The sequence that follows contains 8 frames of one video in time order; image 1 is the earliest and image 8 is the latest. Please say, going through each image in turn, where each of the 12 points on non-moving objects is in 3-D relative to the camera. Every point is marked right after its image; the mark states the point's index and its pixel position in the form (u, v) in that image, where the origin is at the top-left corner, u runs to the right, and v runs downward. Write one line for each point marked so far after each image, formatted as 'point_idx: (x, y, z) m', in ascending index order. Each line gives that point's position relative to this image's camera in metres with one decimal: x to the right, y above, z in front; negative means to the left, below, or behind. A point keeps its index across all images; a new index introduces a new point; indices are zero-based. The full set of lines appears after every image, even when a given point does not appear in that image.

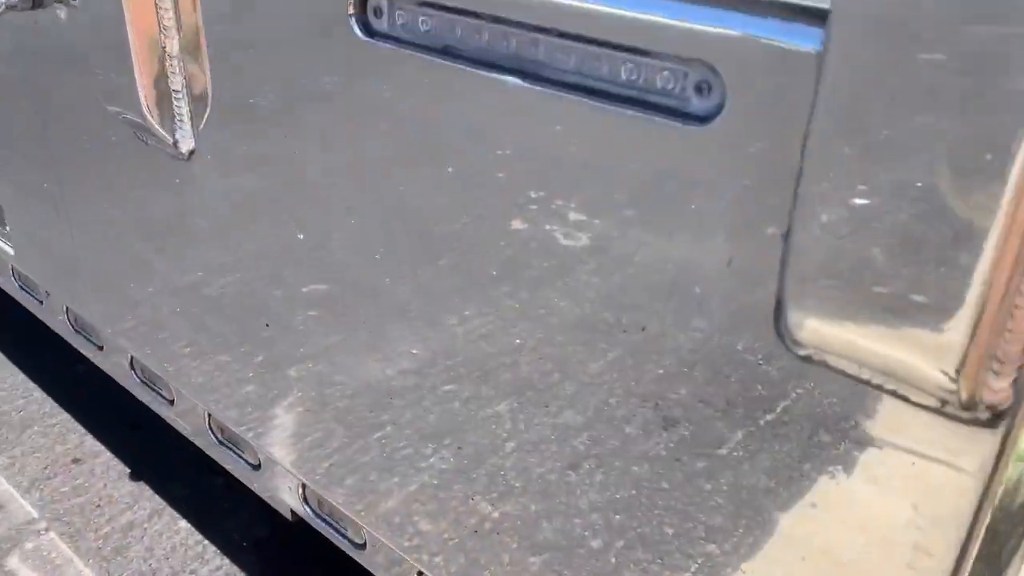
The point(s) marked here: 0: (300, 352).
0: (-0.2, -0.1, +0.8) m
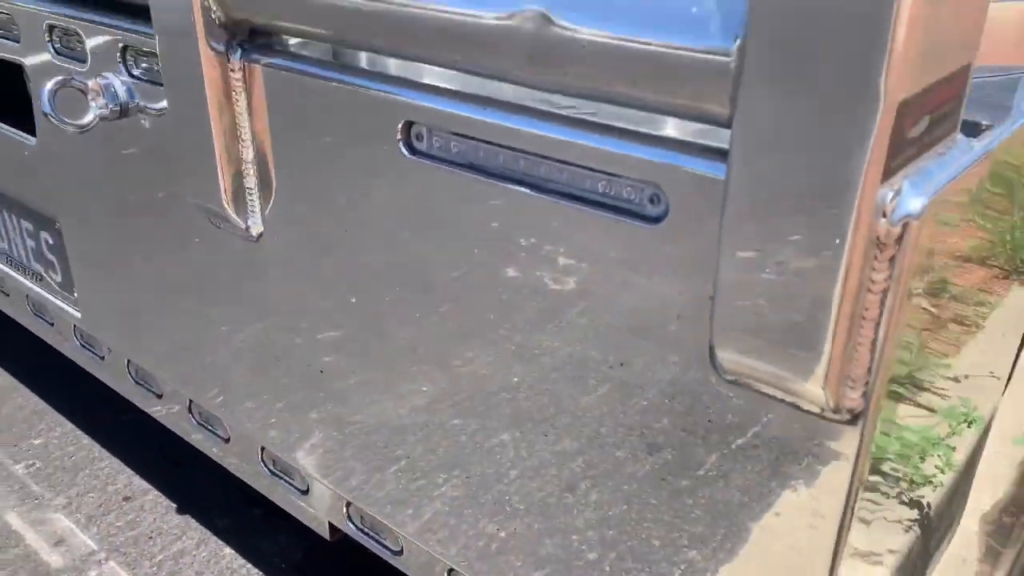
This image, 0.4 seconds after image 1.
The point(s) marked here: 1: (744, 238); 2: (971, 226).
0: (-0.2, -0.1, +1.0) m
1: (+0.1, 0.0, +0.6) m
2: (+0.4, 0.0, +0.7) m
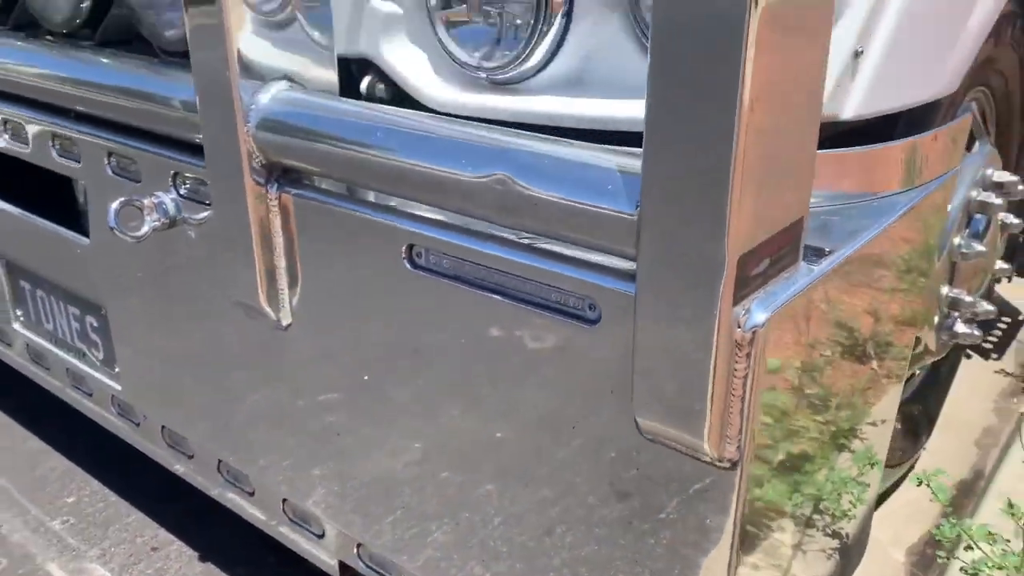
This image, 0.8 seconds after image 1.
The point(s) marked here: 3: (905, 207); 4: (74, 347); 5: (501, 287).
0: (-0.2, -0.2, +1.2) m
1: (+0.1, 0.0, +0.8) m
2: (+0.3, 0.0, +0.9) m
3: (+0.5, +0.1, +1.0) m
4: (-0.8, -0.1, +1.6) m
5: (0.0, 0.0, +0.9) m
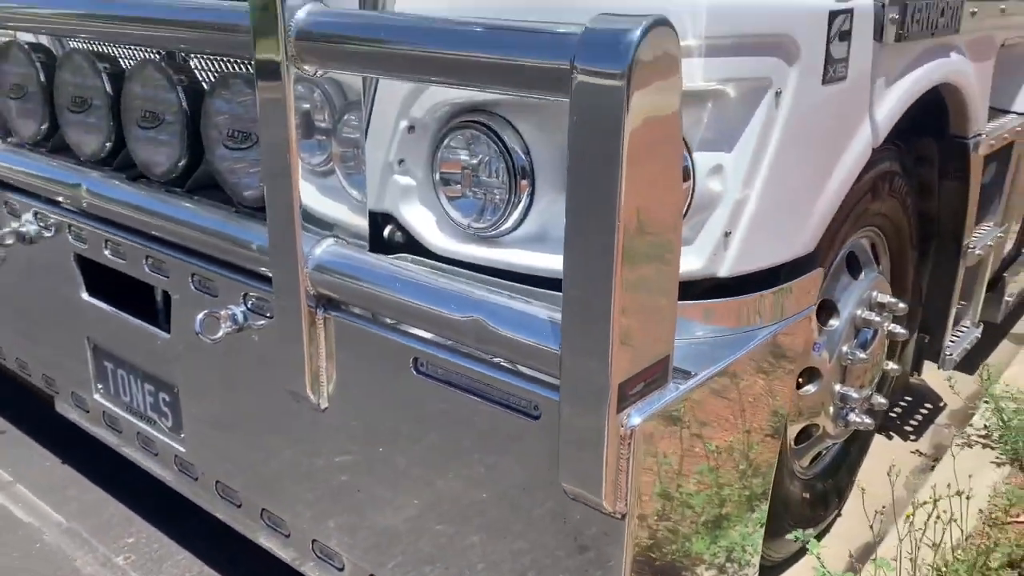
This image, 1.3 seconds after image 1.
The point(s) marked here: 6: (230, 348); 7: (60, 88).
0: (-0.3, -0.4, +1.6) m
1: (+0.1, -0.2, +1.2) m
2: (+0.3, -0.2, +1.3) m
3: (+0.4, -0.1, +1.4) m
4: (-0.8, -0.3, +2.0) m
5: (-0.1, -0.2, +1.3) m
6: (-0.6, -0.1, +1.7) m
7: (-1.0, +0.5, +1.9) m
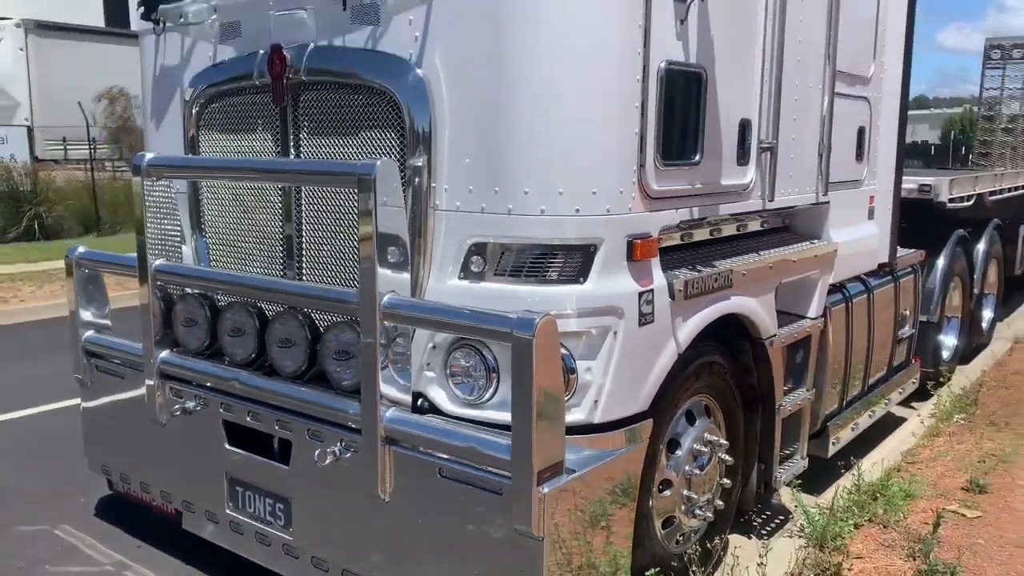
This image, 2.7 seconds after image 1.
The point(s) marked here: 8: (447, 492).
0: (-0.3, -0.9, +2.8) m
1: (0.0, -0.6, +2.5) m
2: (+0.2, -0.6, +2.6) m
3: (+0.3, -0.5, +2.8) m
4: (-0.9, -0.9, +3.2) m
5: (-0.1, -0.6, +2.6) m
6: (-0.6, -0.6, +2.9) m
7: (-1.1, -0.1, +3.3) m
8: (-0.2, -0.6, +2.7) m
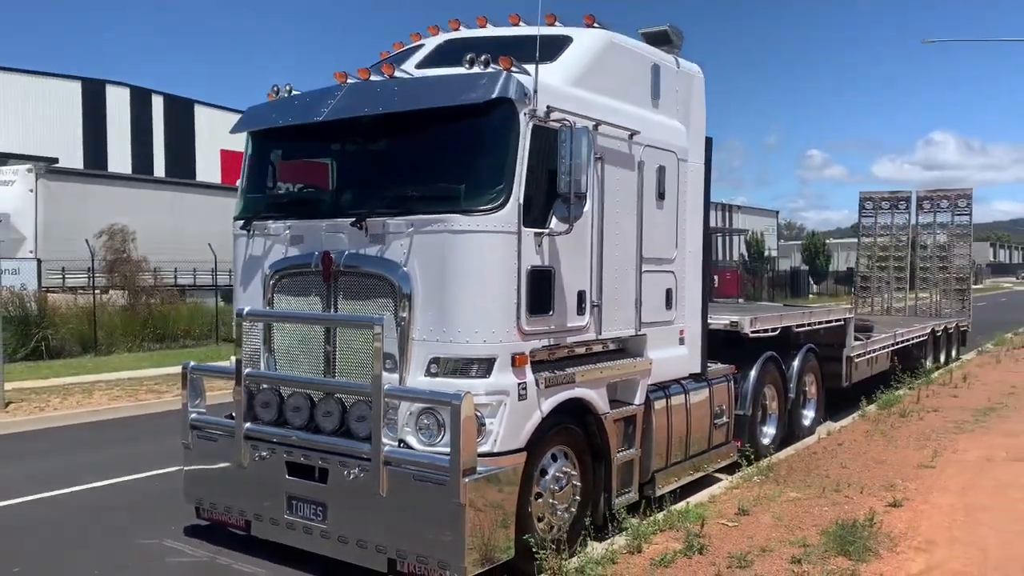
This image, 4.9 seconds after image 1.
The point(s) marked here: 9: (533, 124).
0: (-0.7, -1.5, +5.2) m
1: (-0.3, -1.1, +4.9) m
2: (-0.1, -1.2, +5.1) m
3: (0.0, -1.1, +5.2) m
4: (-1.3, -1.5, +5.6) m
5: (-0.5, -1.1, +5.0) m
6: (-1.0, -1.2, +5.4) m
7: (-1.5, -0.8, +5.8) m
8: (-0.6, -1.2, +5.1) m
9: (+0.1, +1.0, +5.4) m
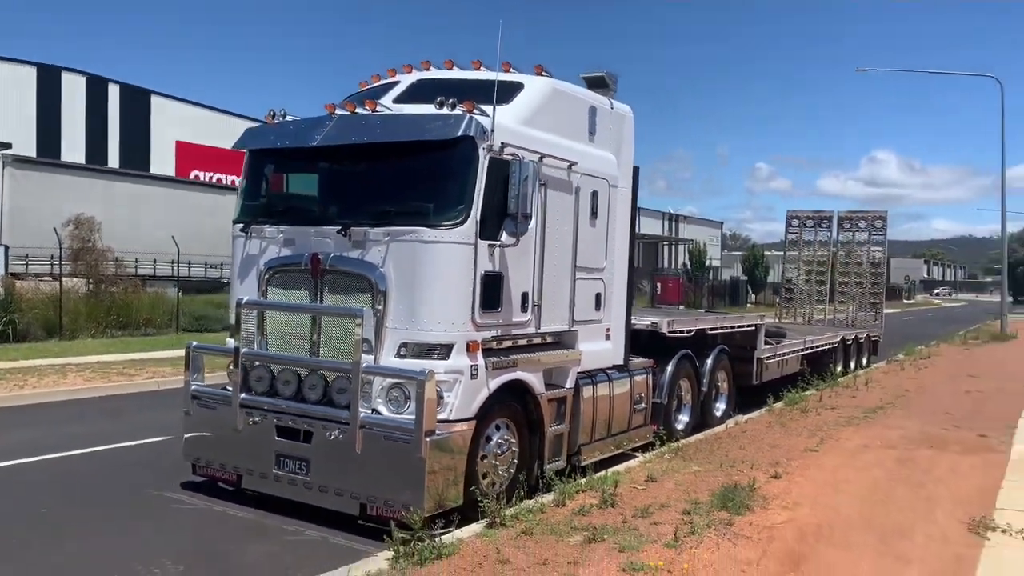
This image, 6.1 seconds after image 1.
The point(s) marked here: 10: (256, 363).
0: (-1.1, -1.4, +6.4) m
1: (-0.7, -1.1, +6.2) m
2: (-0.5, -1.2, +6.4) m
3: (-0.4, -1.1, +6.5) m
4: (-1.7, -1.5, +6.8) m
5: (-0.8, -1.1, +6.3) m
6: (-1.4, -1.2, +6.6) m
7: (-1.9, -0.7, +6.9) m
8: (-0.9, -1.2, +6.3) m
9: (-0.2, +1.0, +6.7) m
10: (-2.1, -0.6, +7.1) m
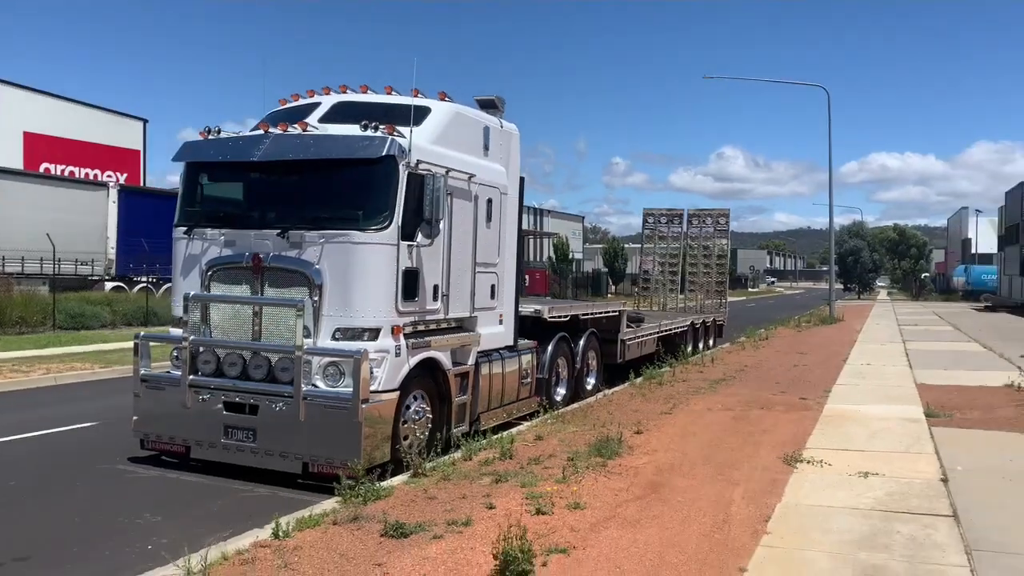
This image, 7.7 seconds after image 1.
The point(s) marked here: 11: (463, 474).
0: (-1.8, -1.4, +7.7) m
1: (-1.4, -1.1, +7.5) m
2: (-1.2, -1.1, +7.7) m
3: (-1.1, -1.0, +7.9) m
4: (-2.5, -1.4, +7.9) m
5: (-1.6, -1.1, +7.6) m
6: (-2.1, -1.1, +7.8) m
7: (-2.7, -0.7, +8.0) m
8: (-1.7, -1.1, +7.6) m
9: (-1.0, +1.1, +8.1) m
10: (-2.9, -0.6, +8.1) m
11: (-0.4, -1.7, +7.8) m
